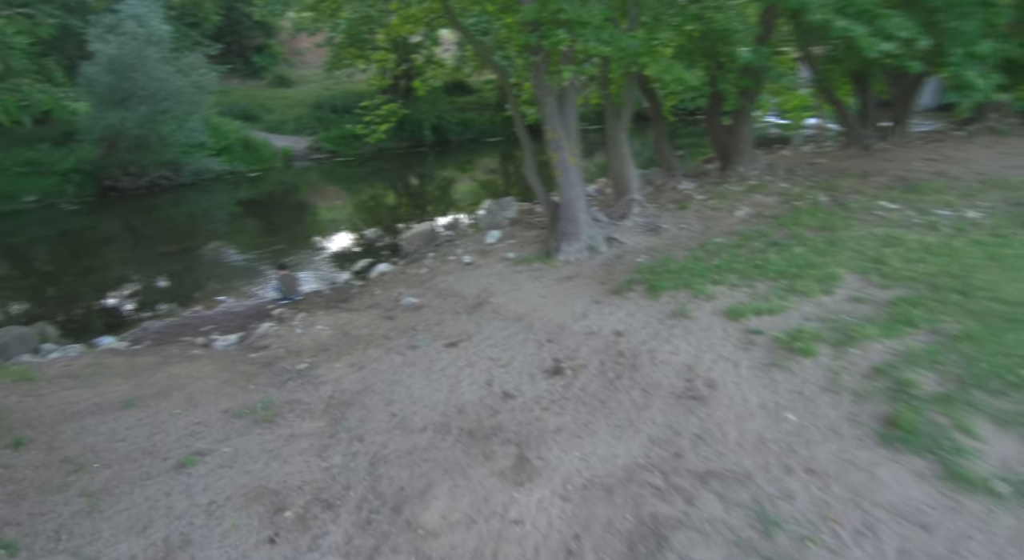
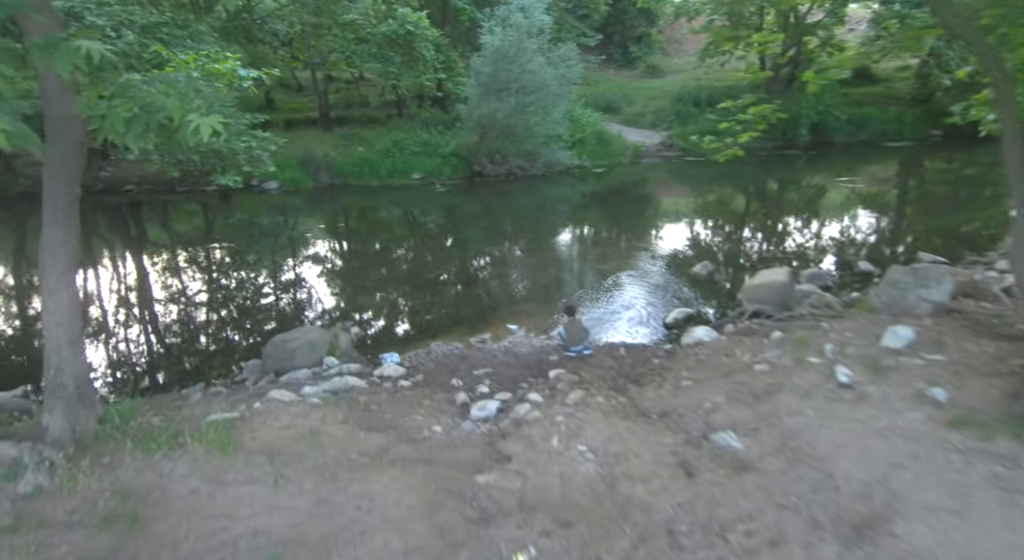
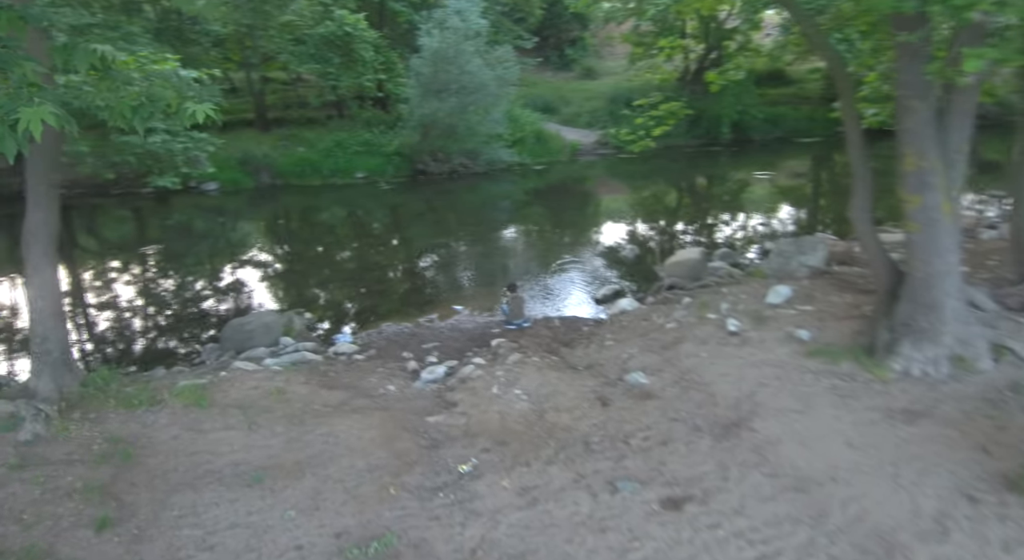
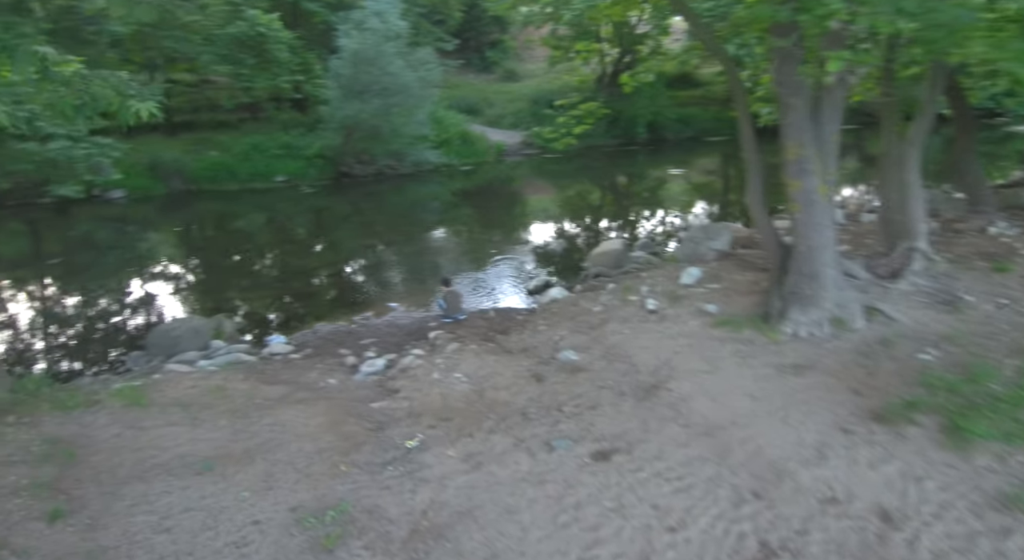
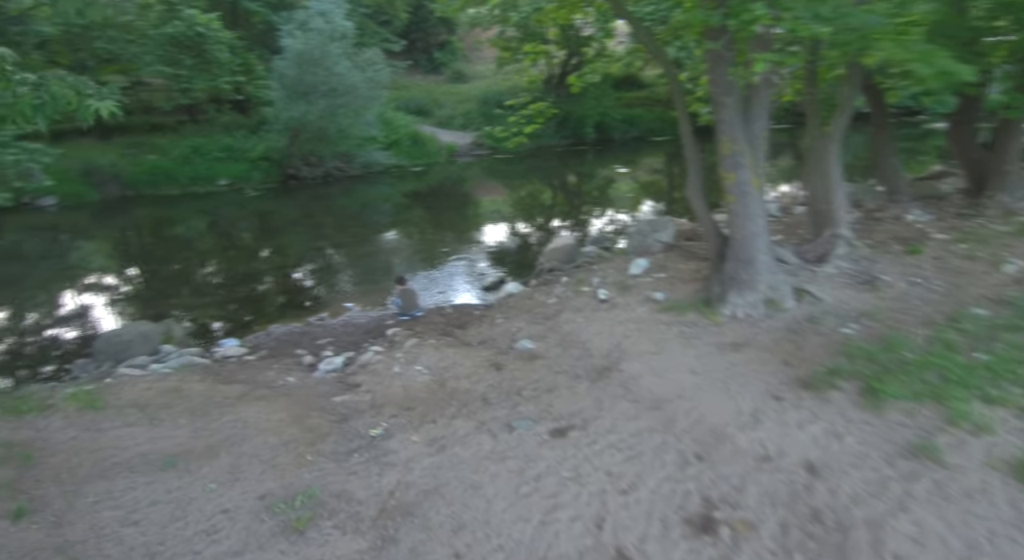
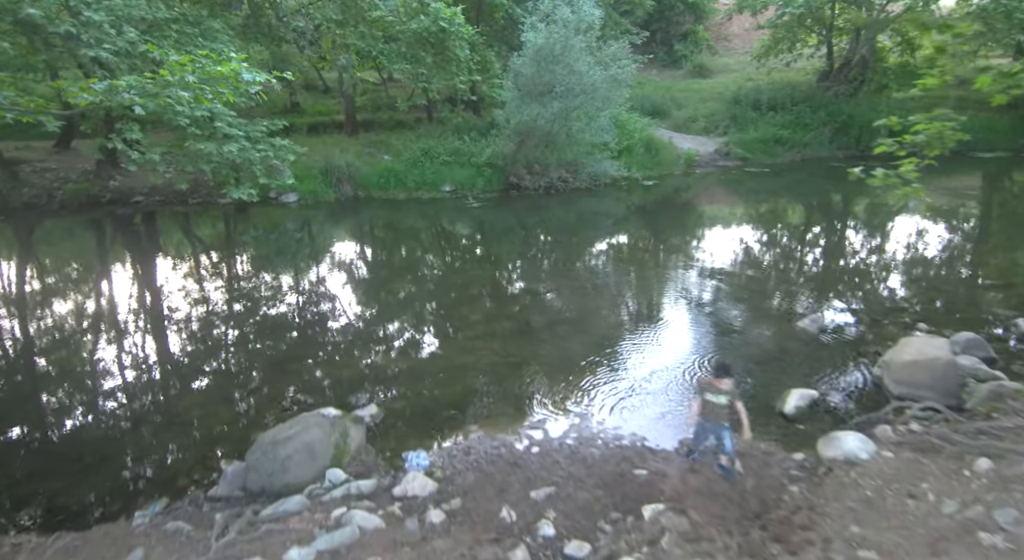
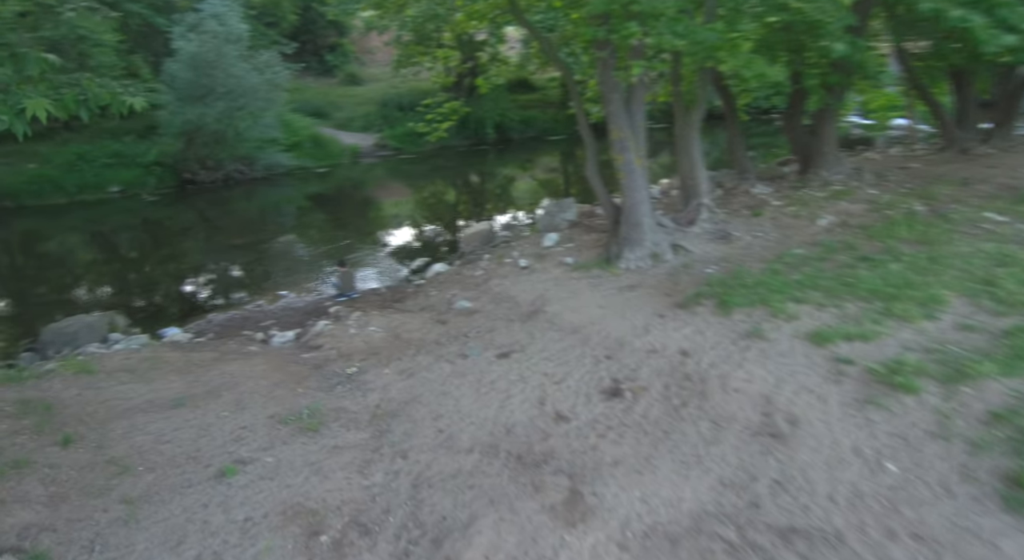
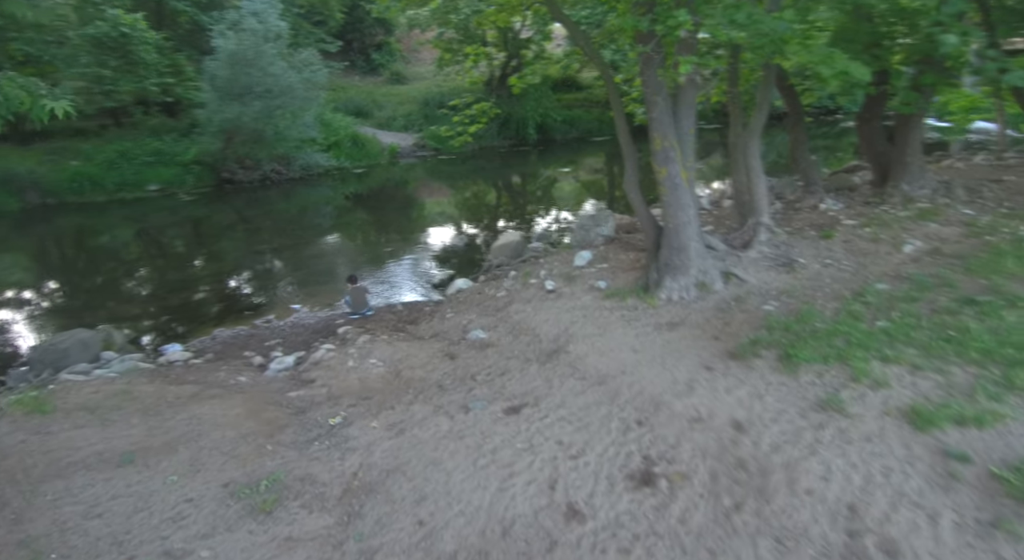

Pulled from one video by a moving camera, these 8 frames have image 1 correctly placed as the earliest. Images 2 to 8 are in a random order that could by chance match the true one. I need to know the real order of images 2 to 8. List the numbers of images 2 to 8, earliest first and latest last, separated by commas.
7, 8, 5, 4, 3, 2, 6
